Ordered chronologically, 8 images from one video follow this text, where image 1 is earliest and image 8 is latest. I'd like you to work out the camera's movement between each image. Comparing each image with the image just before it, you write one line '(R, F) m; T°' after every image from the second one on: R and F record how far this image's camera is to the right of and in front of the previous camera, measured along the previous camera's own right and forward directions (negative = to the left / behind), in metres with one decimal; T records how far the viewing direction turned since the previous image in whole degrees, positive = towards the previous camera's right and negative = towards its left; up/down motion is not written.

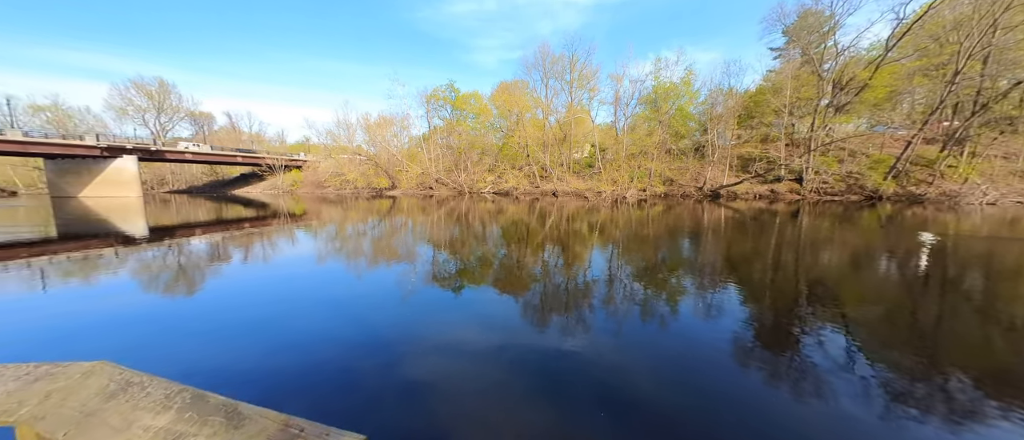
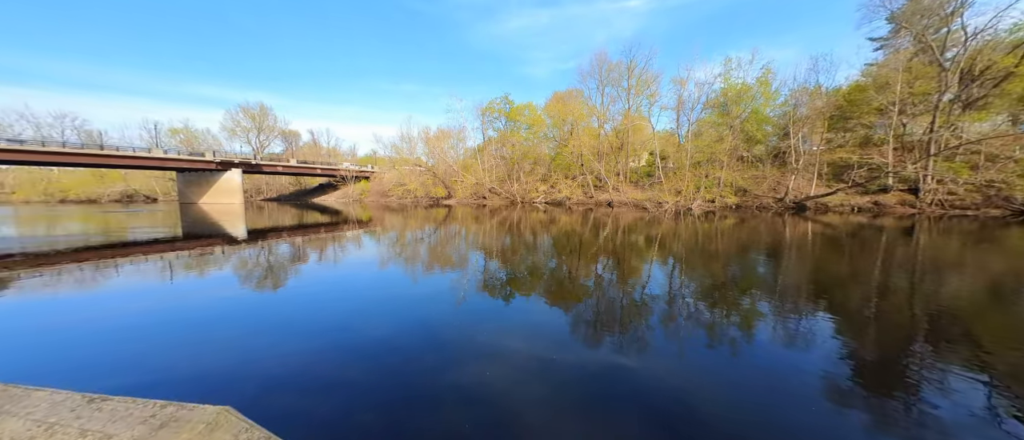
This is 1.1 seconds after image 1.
(0.0, +0.2) m; -9°
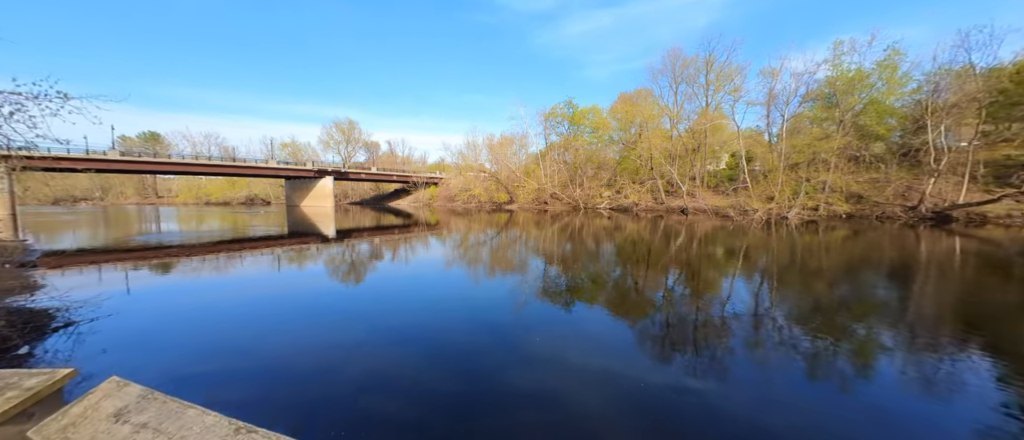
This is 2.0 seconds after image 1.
(0.0, +0.3) m; -10°
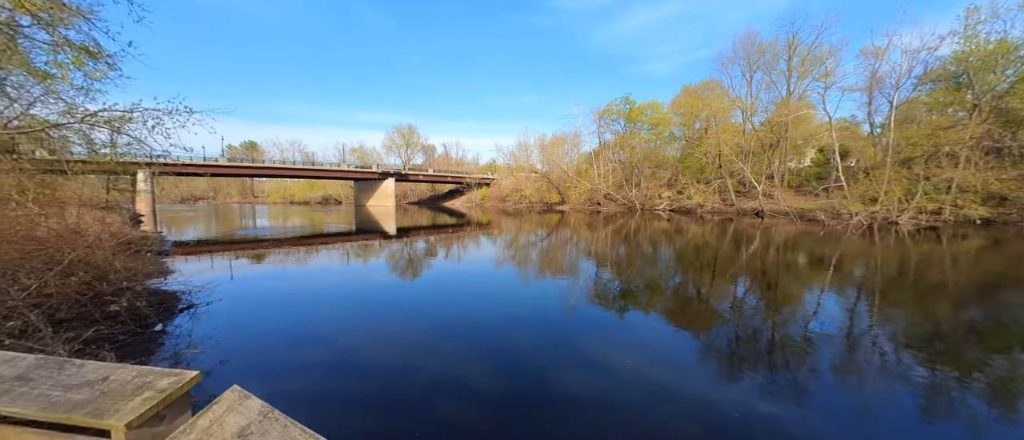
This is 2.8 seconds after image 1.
(0.0, +0.3) m; -8°
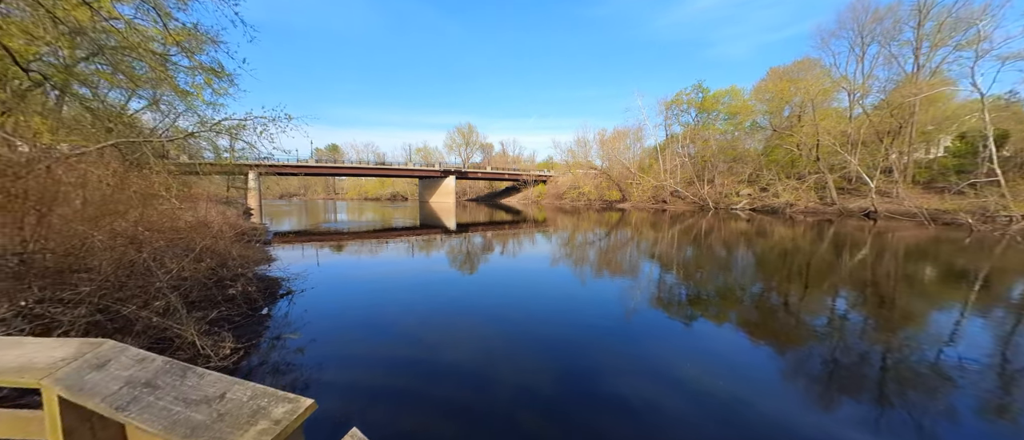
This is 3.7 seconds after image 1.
(-0.1, +0.3) m; -9°
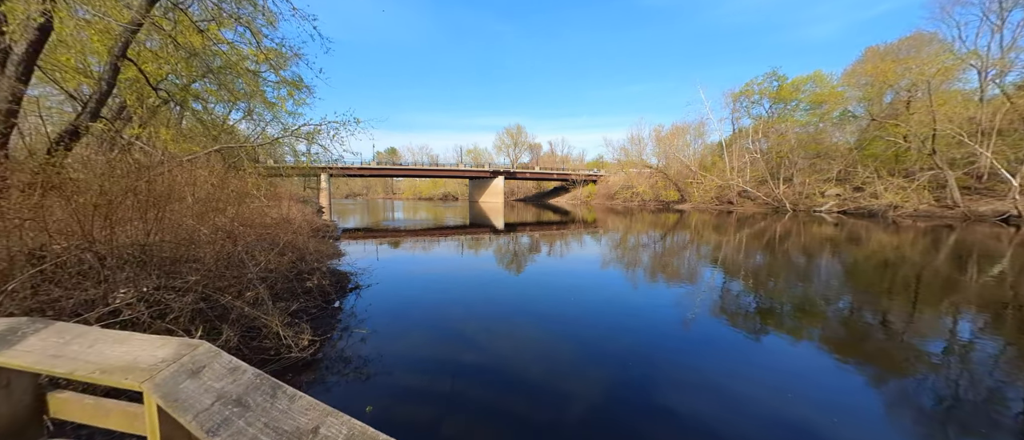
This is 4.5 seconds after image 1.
(-0.2, +0.1) m; -8°
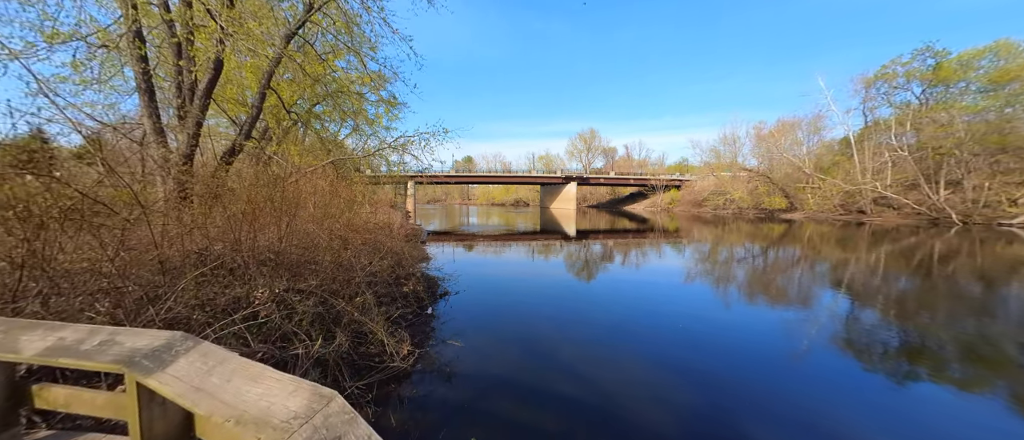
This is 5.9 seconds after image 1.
(-0.3, +0.3) m; -12°
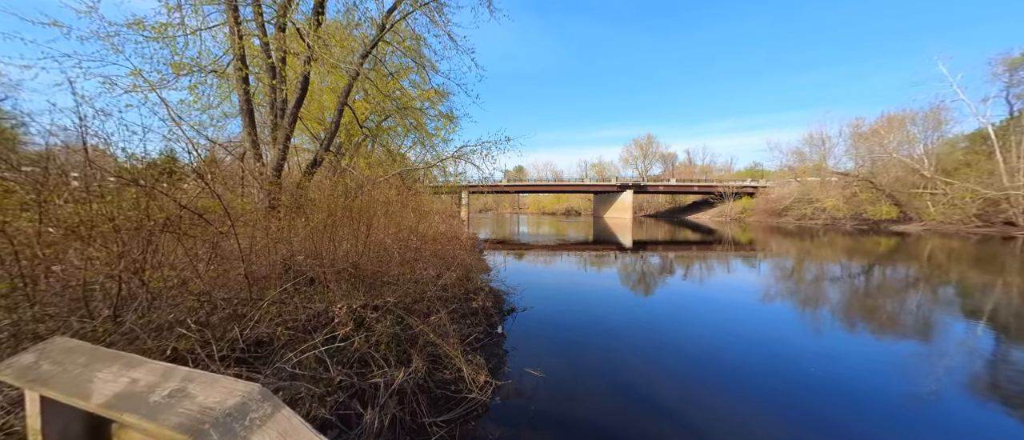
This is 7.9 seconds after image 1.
(-0.4, +0.5) m; -9°
